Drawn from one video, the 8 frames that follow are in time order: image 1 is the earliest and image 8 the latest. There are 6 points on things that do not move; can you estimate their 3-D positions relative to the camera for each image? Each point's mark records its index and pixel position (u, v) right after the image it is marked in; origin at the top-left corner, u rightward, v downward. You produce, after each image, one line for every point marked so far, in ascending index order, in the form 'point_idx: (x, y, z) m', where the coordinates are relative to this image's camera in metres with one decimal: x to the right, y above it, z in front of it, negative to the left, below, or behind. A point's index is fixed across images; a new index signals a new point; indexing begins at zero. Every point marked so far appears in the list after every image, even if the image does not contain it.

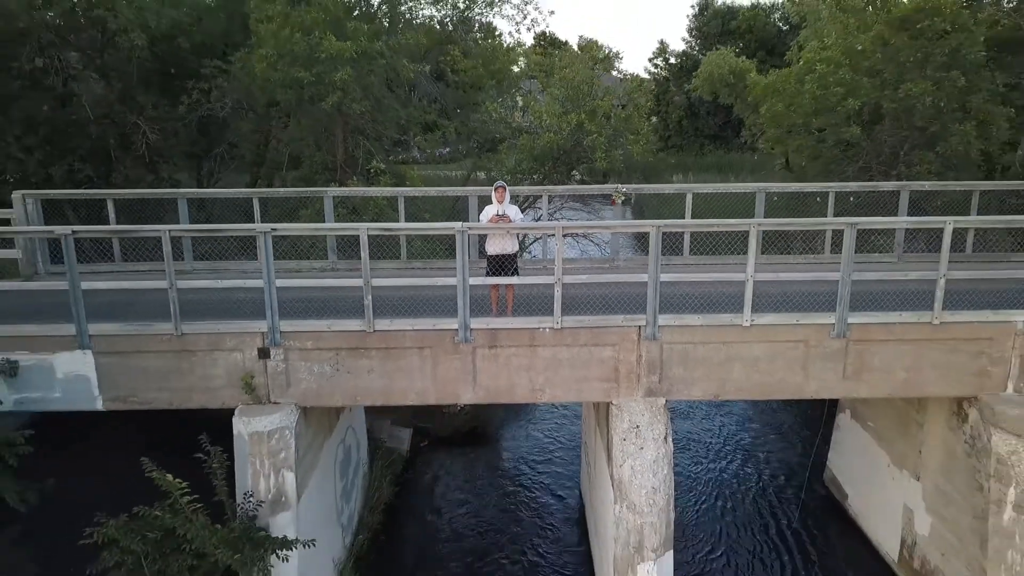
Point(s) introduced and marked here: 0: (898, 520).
0: (+3.9, -2.3, +9.5) m
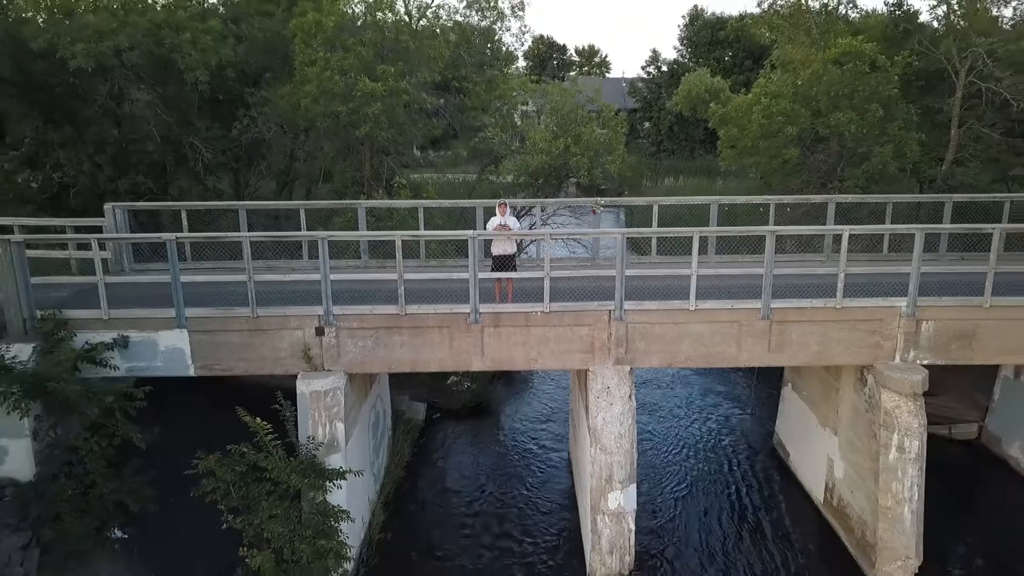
0: (+3.9, -2.2, +11.9) m
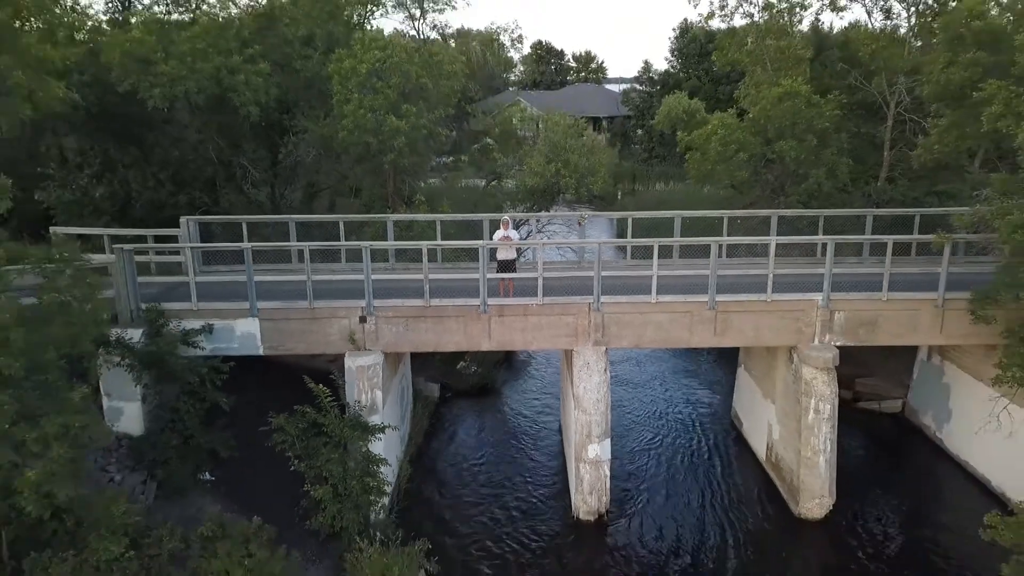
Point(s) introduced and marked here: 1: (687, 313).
0: (+3.9, -2.1, +14.6) m
1: (+2.3, -0.3, +12.7) m
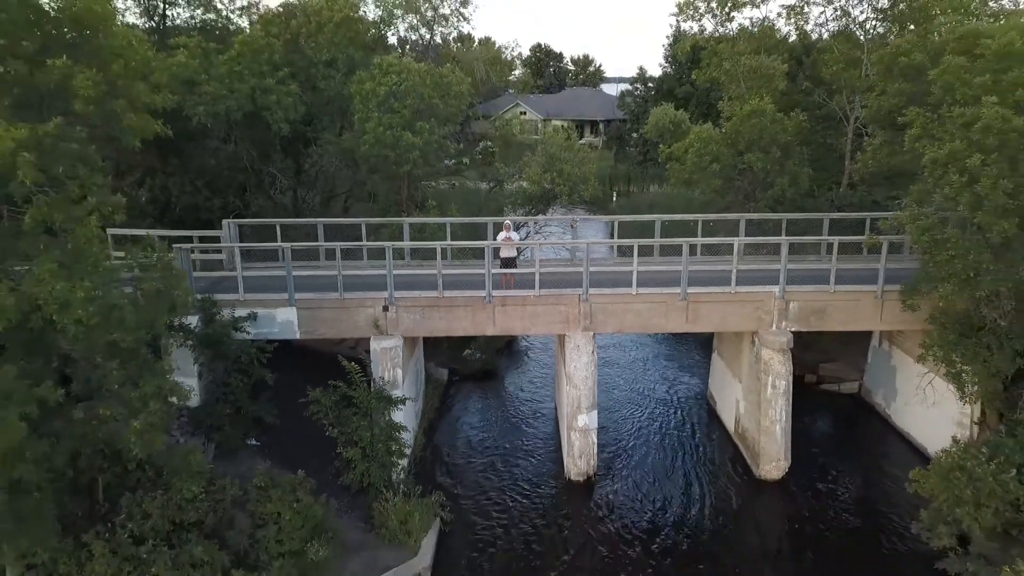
0: (+3.9, -2.0, +16.8) m
1: (+2.3, -0.2, +14.9) m
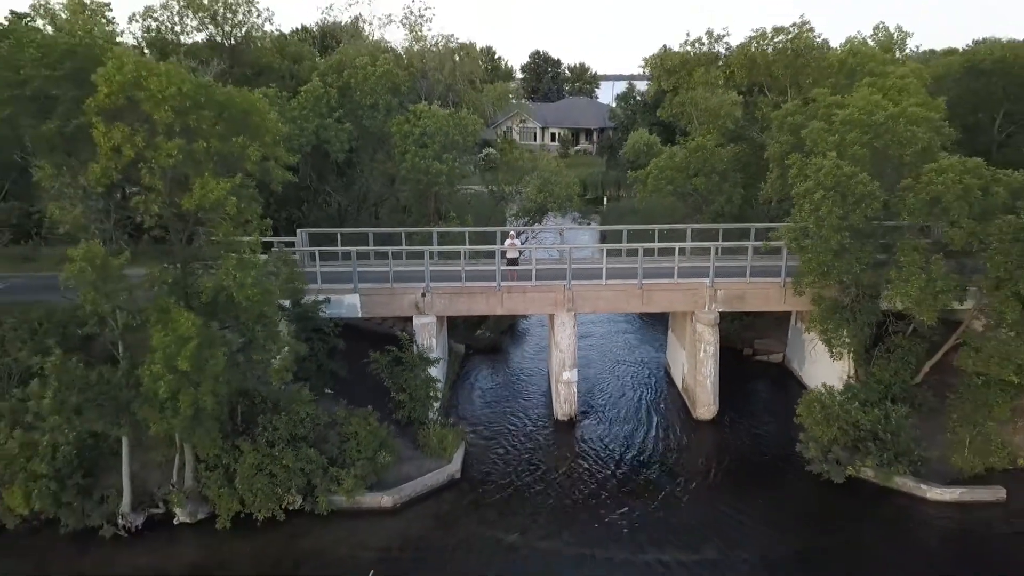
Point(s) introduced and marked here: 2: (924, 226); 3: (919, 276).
0: (+4.0, -1.9, +22.4) m
1: (+2.4, -0.1, +20.5) m
2: (+7.2, +1.1, +16.7) m
3: (+6.9, +0.2, +16.2) m
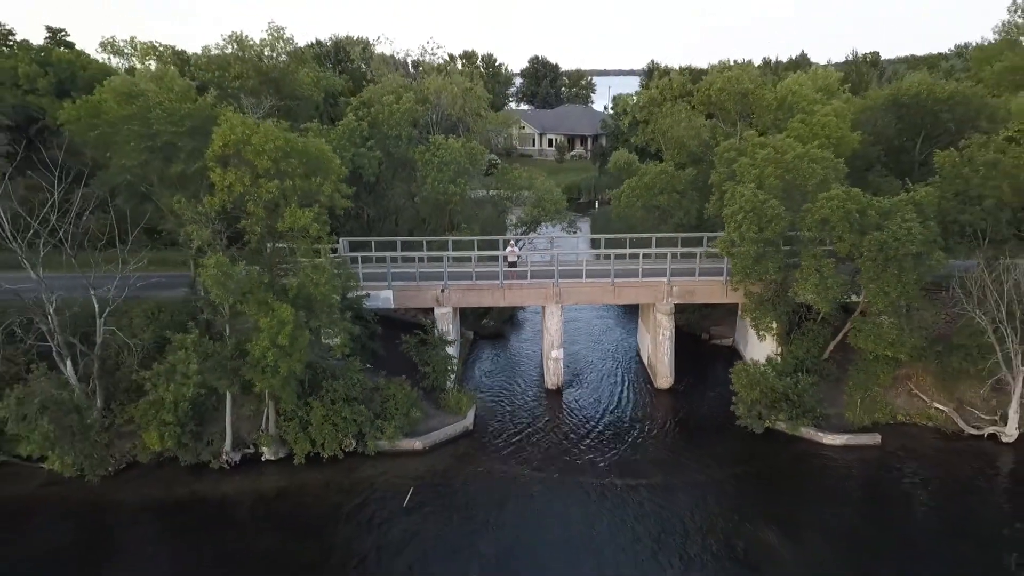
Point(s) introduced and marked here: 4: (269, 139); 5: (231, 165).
0: (+4.0, -1.8, +28.0) m
1: (+2.4, 0.0, +26.1) m
2: (+7.2, +1.1, +22.2) m
3: (+6.9, +0.3, +21.8) m
4: (-4.9, +3.0, +19.2) m
5: (-5.7, +2.5, +19.4) m
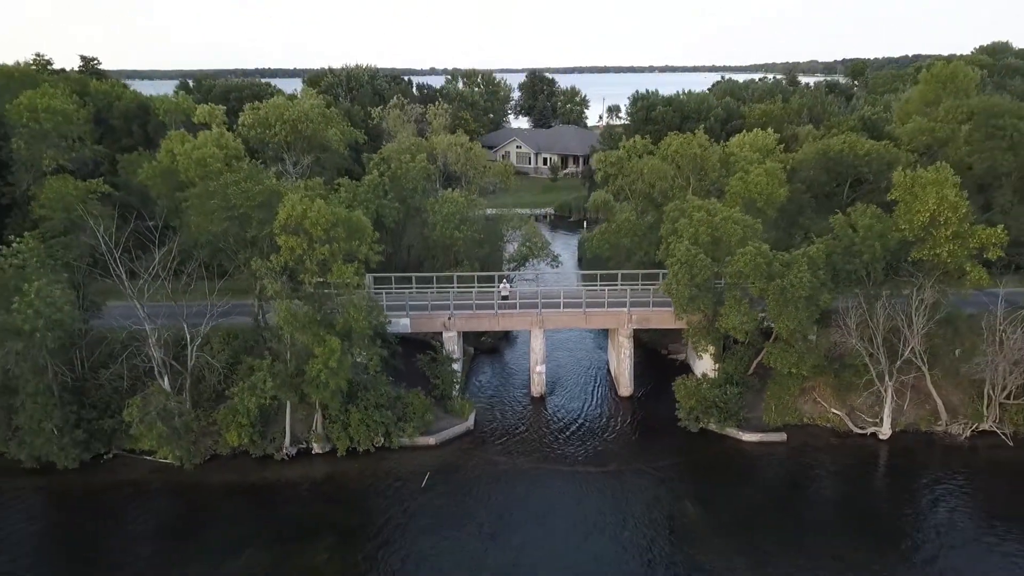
0: (+3.7, -2.7, +34.7) m
1: (+2.2, -1.0, +32.8) m
2: (+6.9, +0.1, +28.9) m
3: (+6.7, -0.7, +28.5) m
4: (-5.2, +2.0, +25.9) m
5: (-6.0, +1.5, +26.1) m
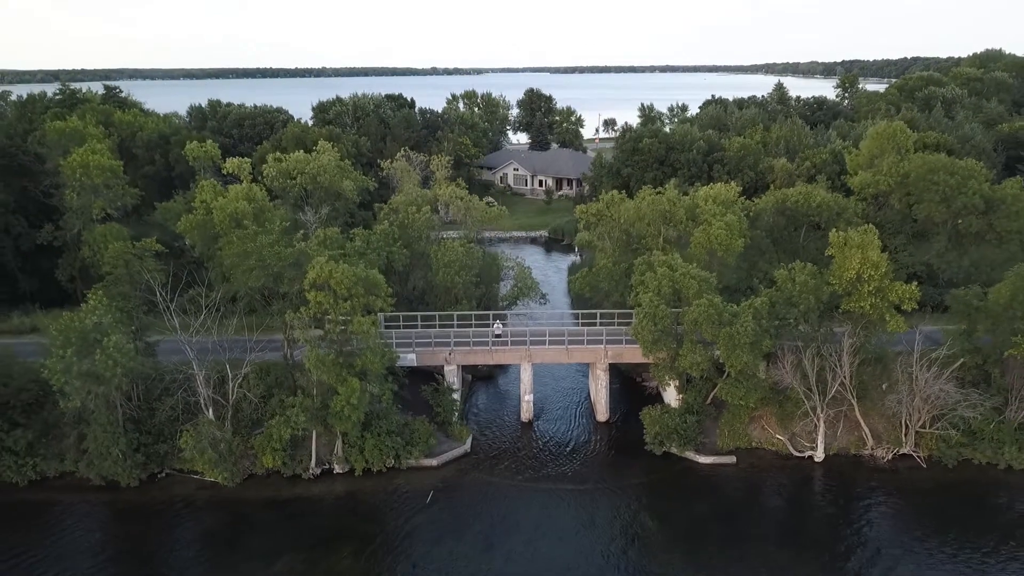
0: (+3.4, -4.3, +39.9) m
1: (+1.8, -2.6, +38.0) m
2: (+6.6, -1.5, +34.1) m
3: (+6.4, -2.3, +33.7) m
4: (-5.5, +0.4, +31.0) m
5: (-6.3, -0.1, +31.2) m
